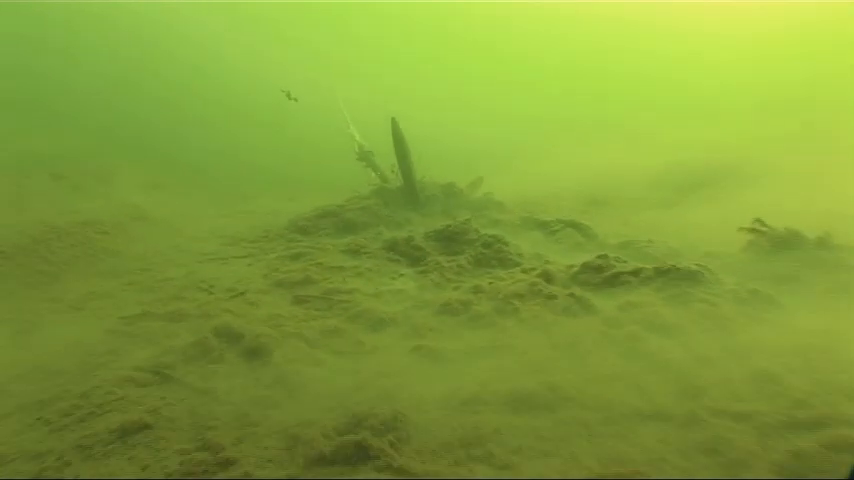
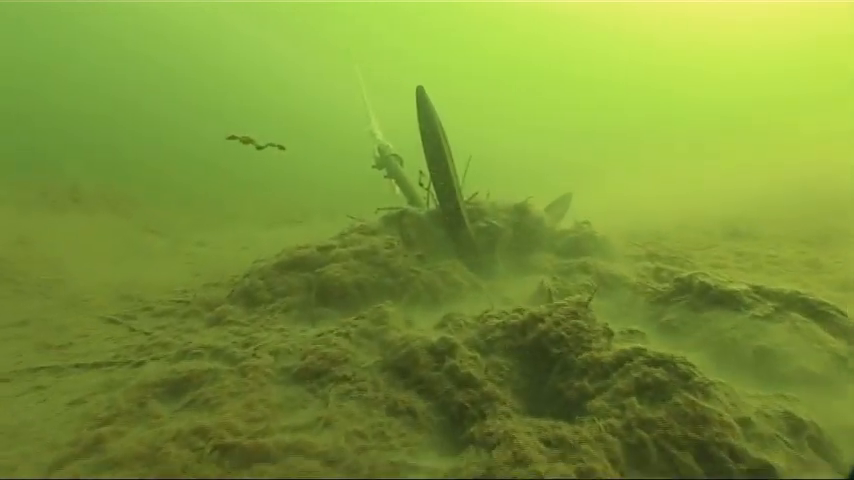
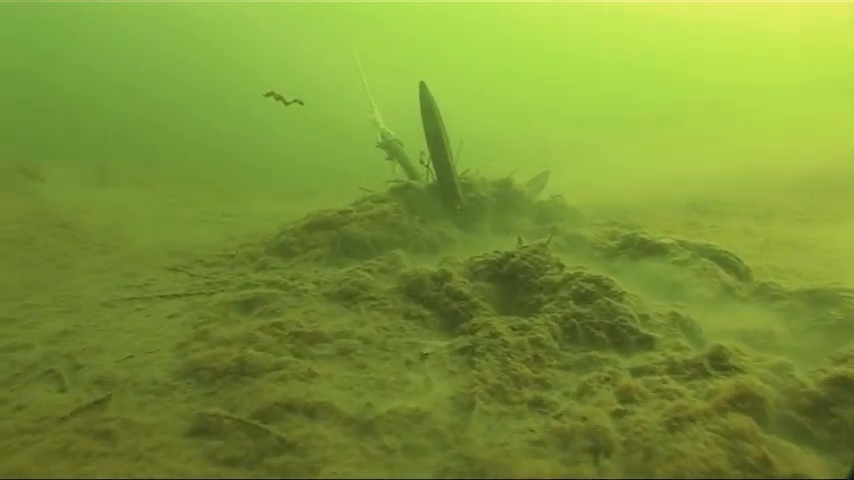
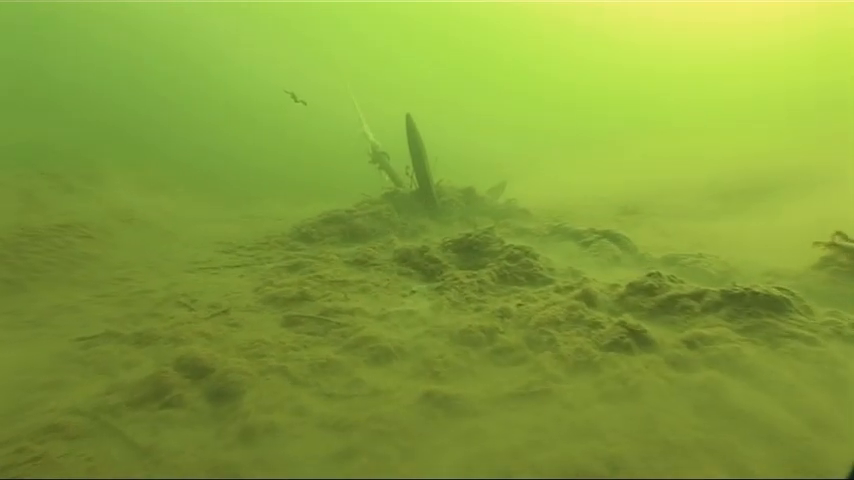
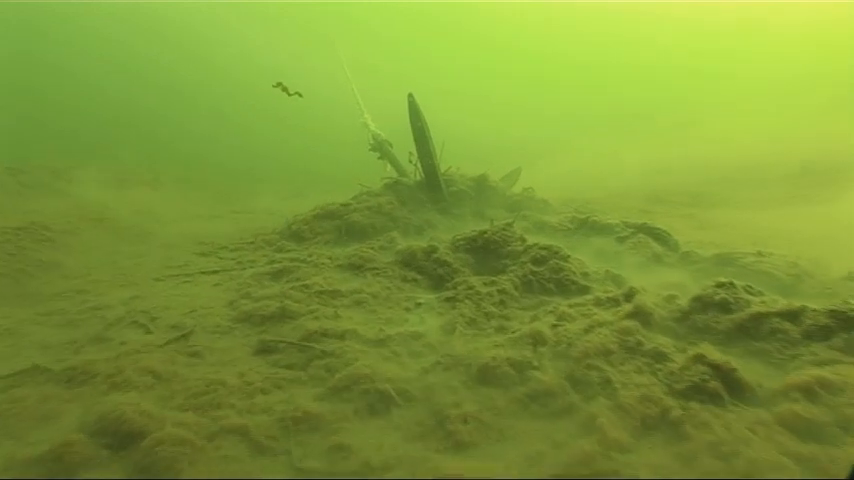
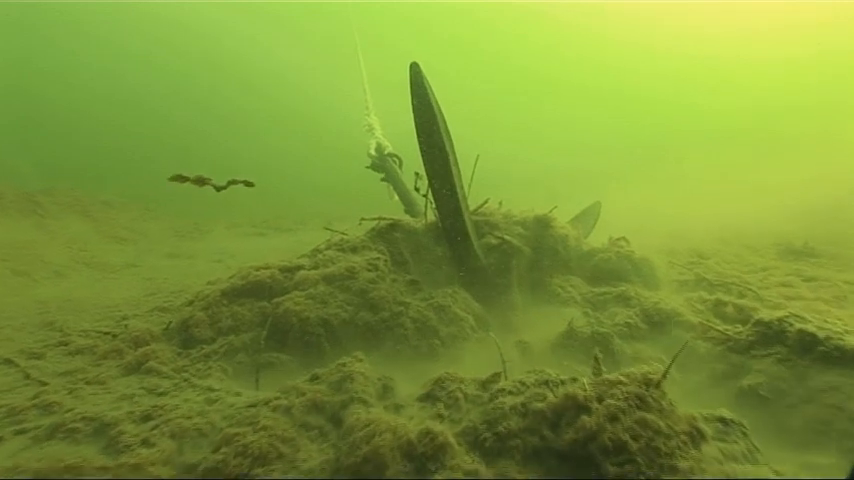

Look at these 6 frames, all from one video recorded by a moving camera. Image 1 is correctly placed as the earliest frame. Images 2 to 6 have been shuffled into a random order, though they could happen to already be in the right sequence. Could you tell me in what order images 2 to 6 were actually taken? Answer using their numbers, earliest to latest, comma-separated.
4, 5, 3, 2, 6
